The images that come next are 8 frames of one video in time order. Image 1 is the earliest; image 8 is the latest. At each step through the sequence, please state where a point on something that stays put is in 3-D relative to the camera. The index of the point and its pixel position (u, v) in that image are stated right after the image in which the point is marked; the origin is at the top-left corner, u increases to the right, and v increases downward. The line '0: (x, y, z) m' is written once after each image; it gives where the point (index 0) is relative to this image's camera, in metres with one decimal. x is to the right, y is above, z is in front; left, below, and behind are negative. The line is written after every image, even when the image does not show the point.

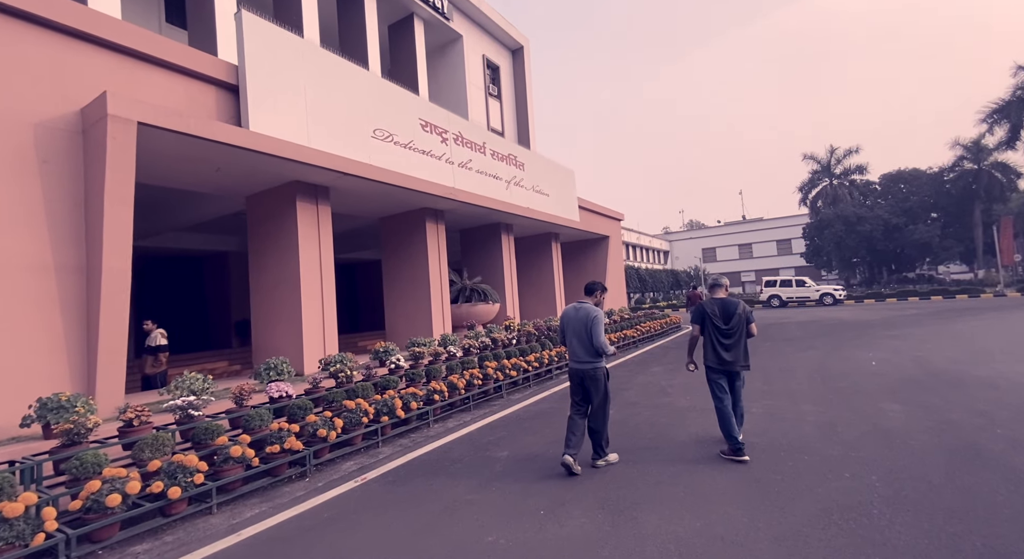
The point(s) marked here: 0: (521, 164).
0: (+0.3, +3.5, +14.9) m
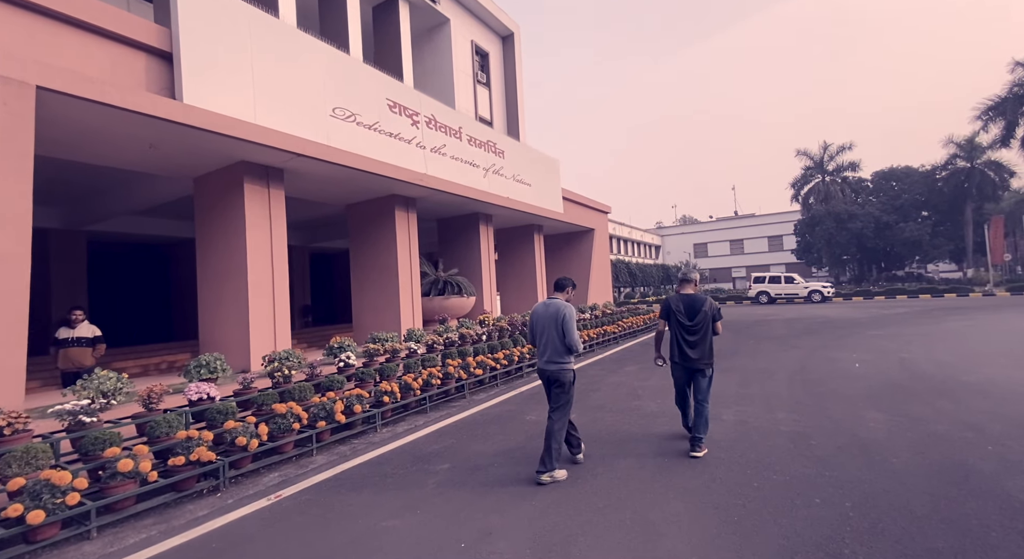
0: (-0.3, +3.7, +14.3) m
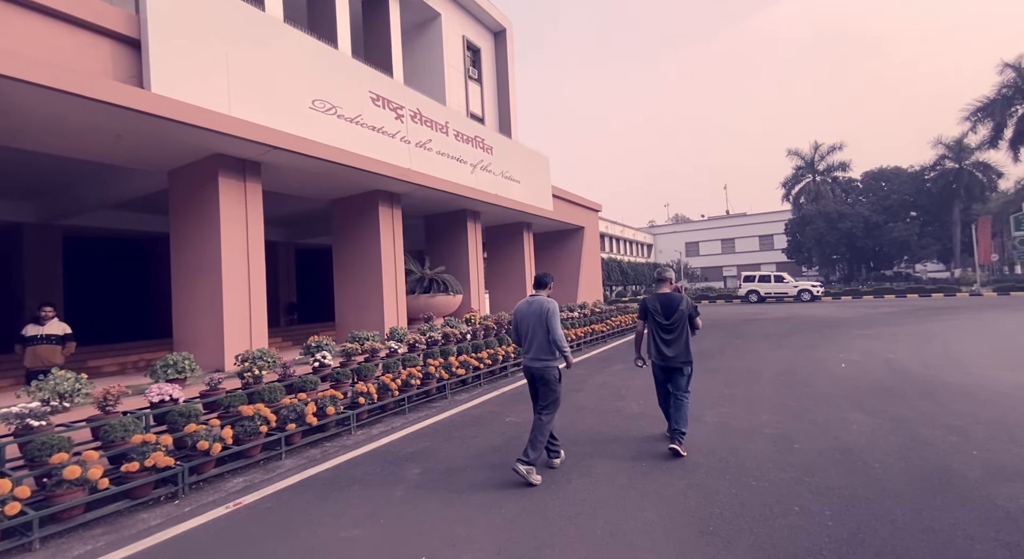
0: (-0.7, +3.7, +14.1) m
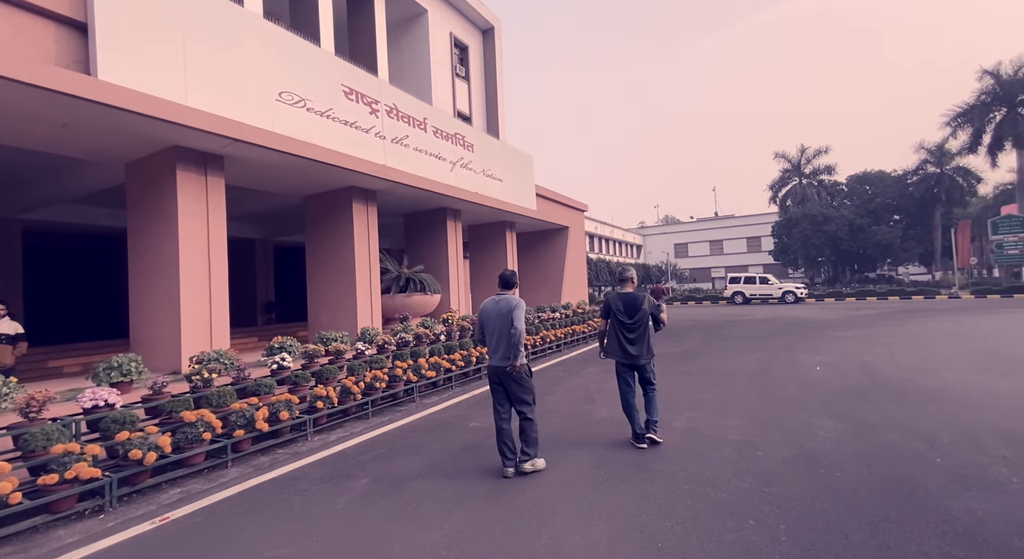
0: (-1.2, +3.8, +13.9) m
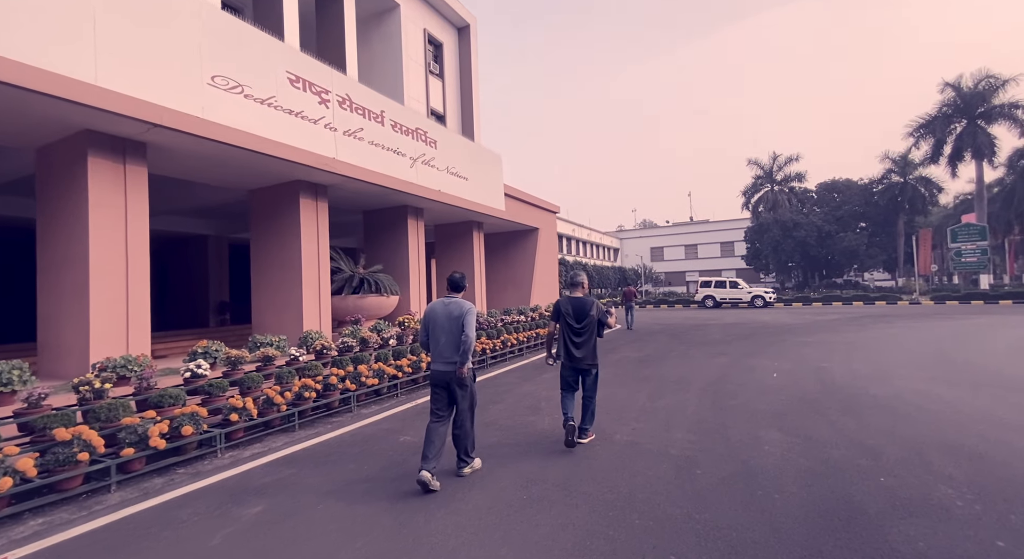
0: (-2.2, +3.7, +13.4) m
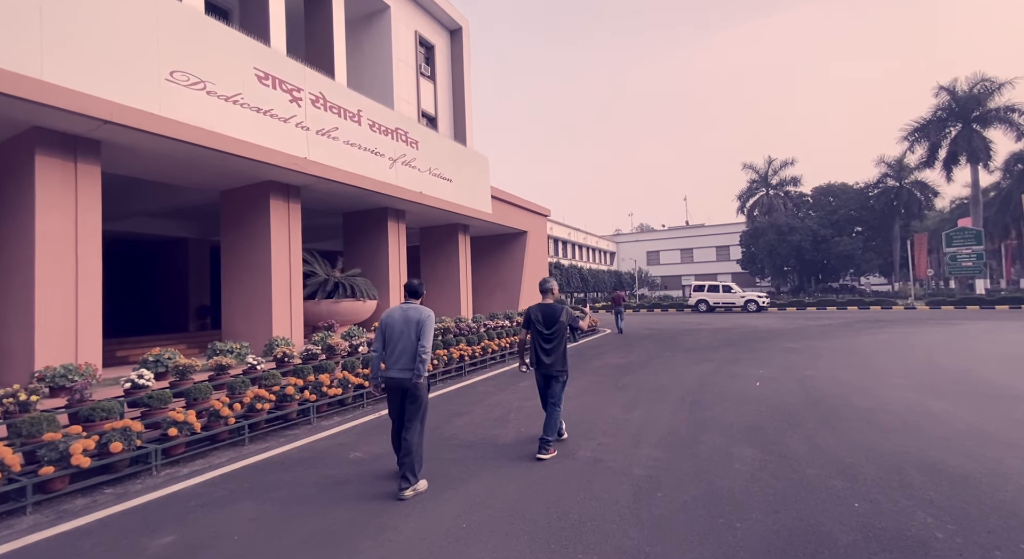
0: (-2.6, +3.6, +13.1) m
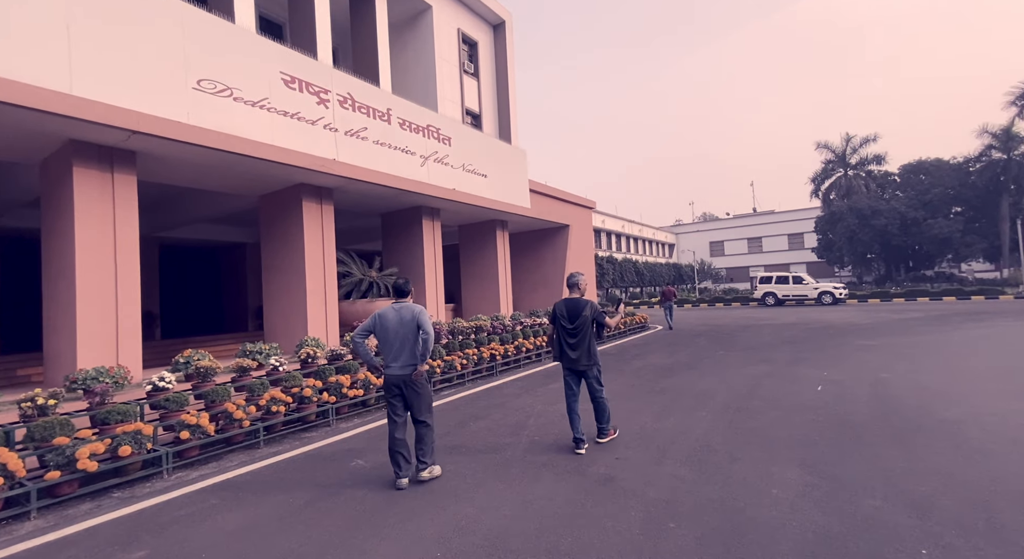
0: (-1.7, +3.7, +12.9) m
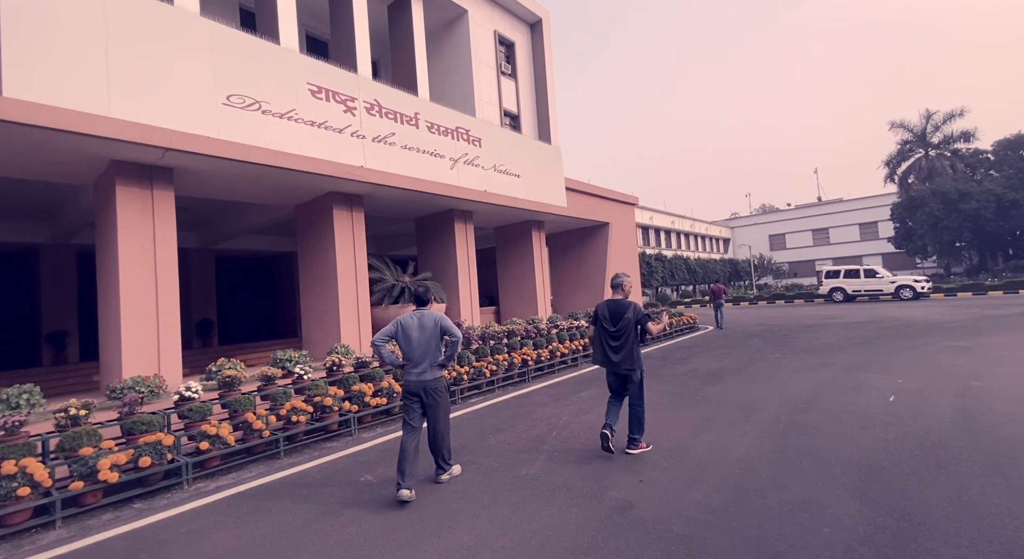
0: (-0.7, +3.6, +12.7) m
